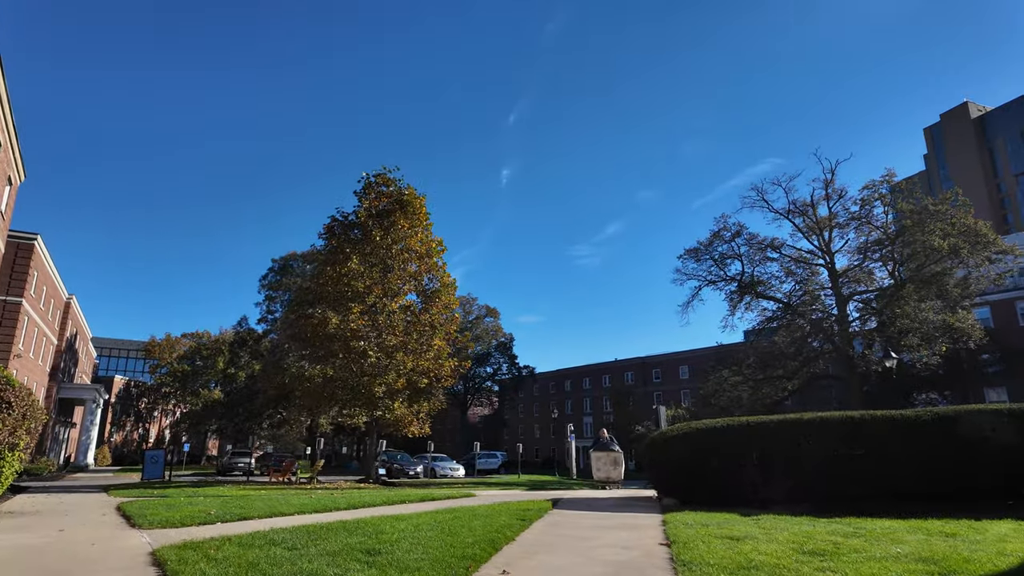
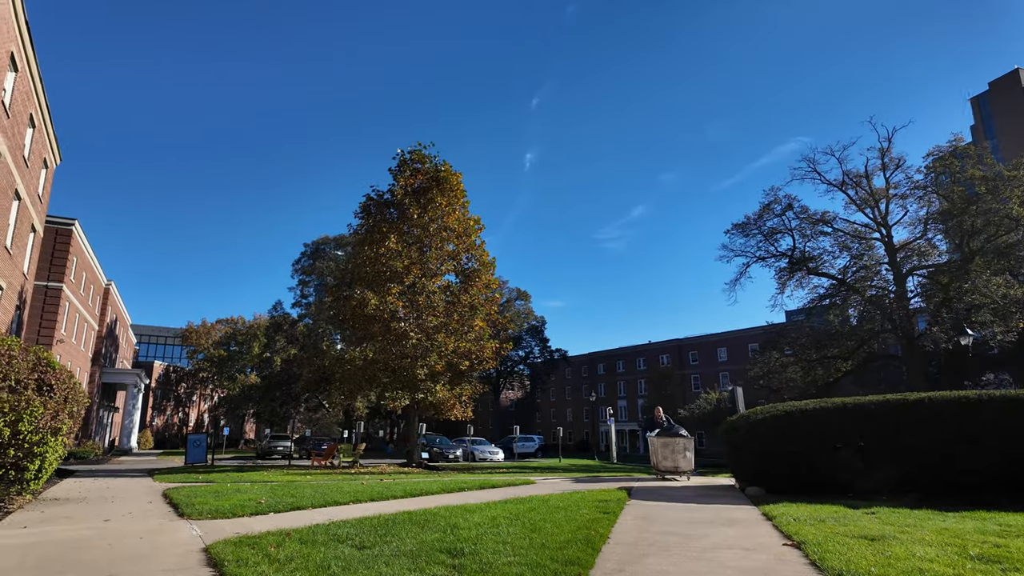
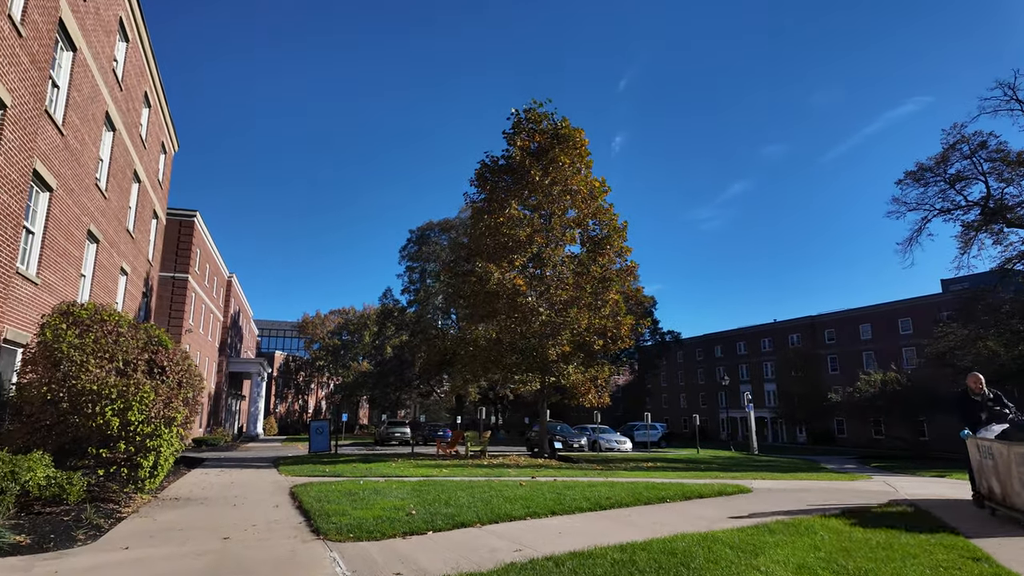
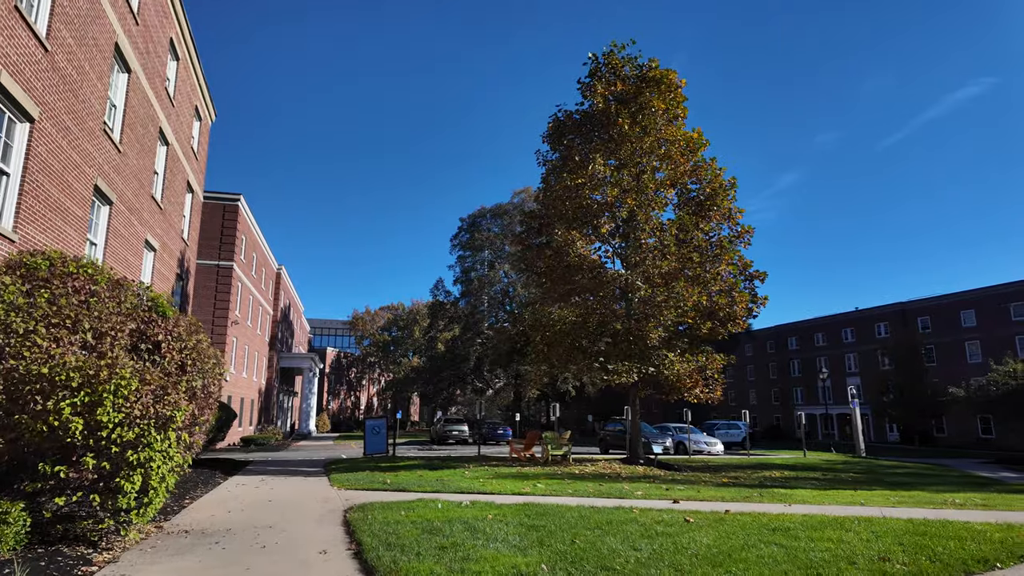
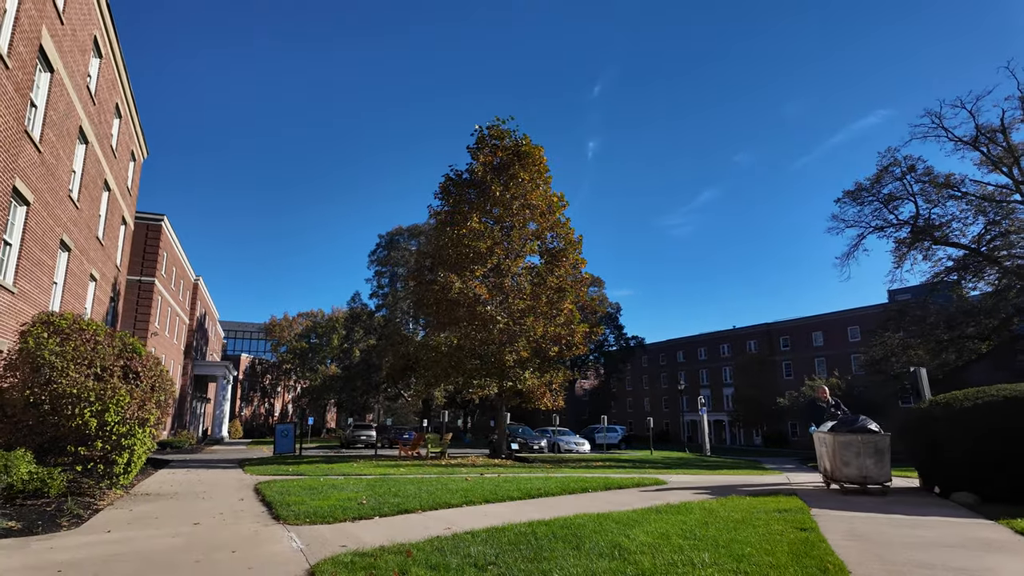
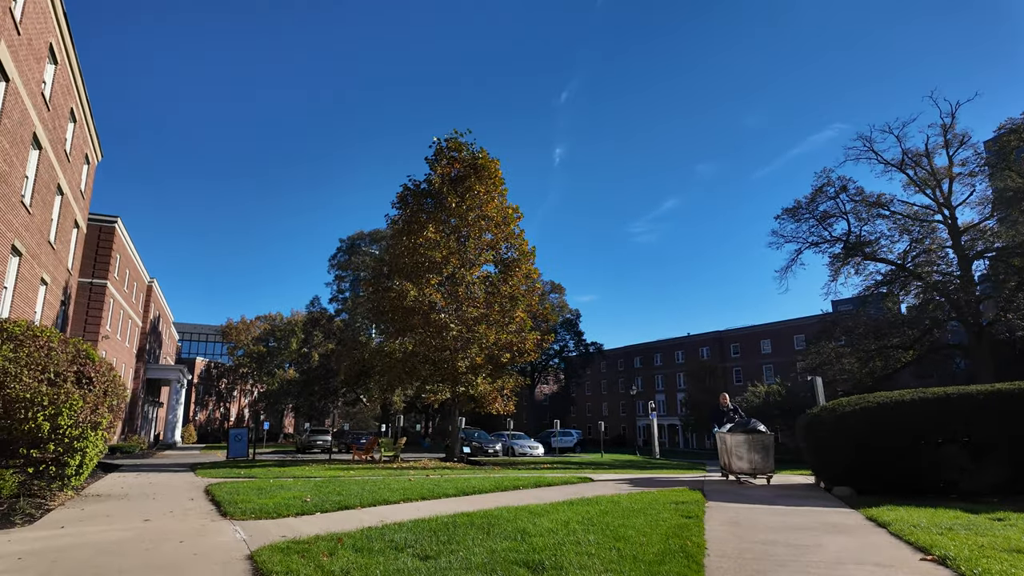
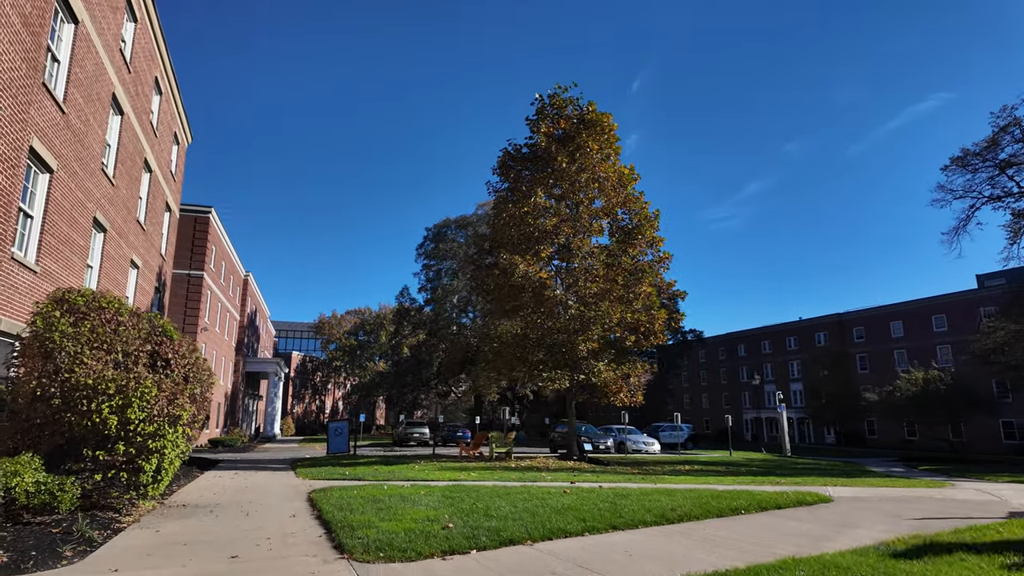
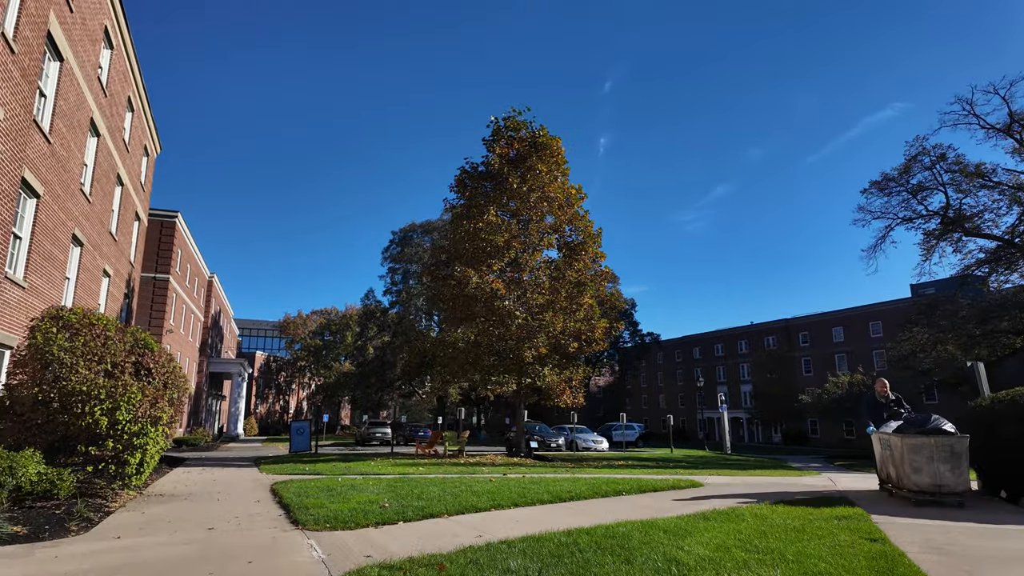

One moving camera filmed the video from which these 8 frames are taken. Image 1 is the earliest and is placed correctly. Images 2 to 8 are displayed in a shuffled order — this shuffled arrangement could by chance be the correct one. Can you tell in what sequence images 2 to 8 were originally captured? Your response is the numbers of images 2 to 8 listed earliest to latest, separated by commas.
2, 6, 5, 8, 3, 7, 4
